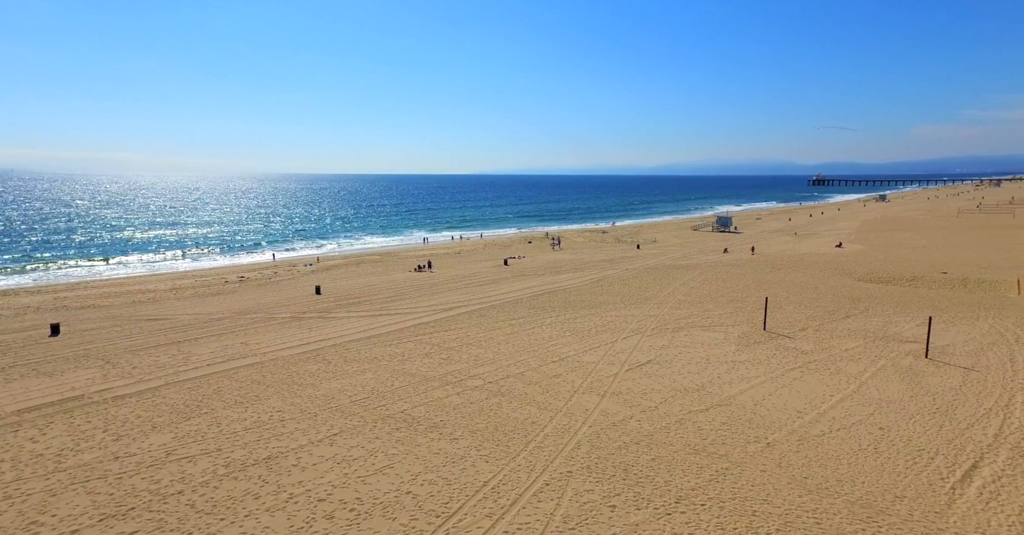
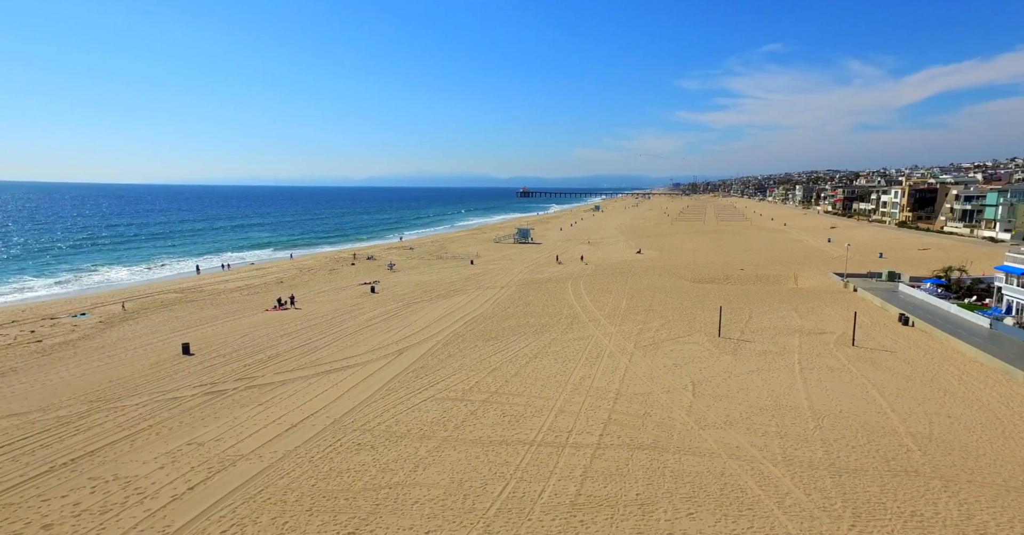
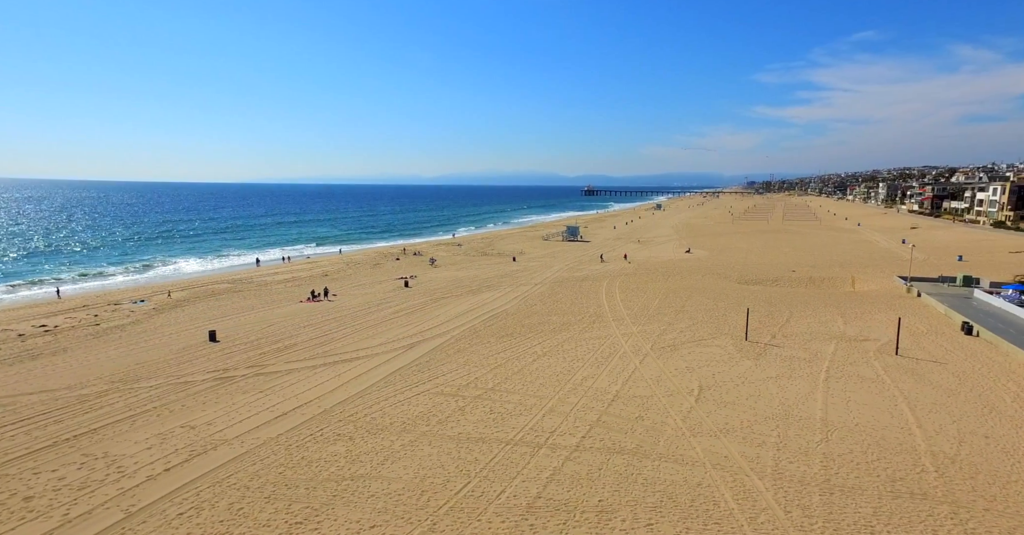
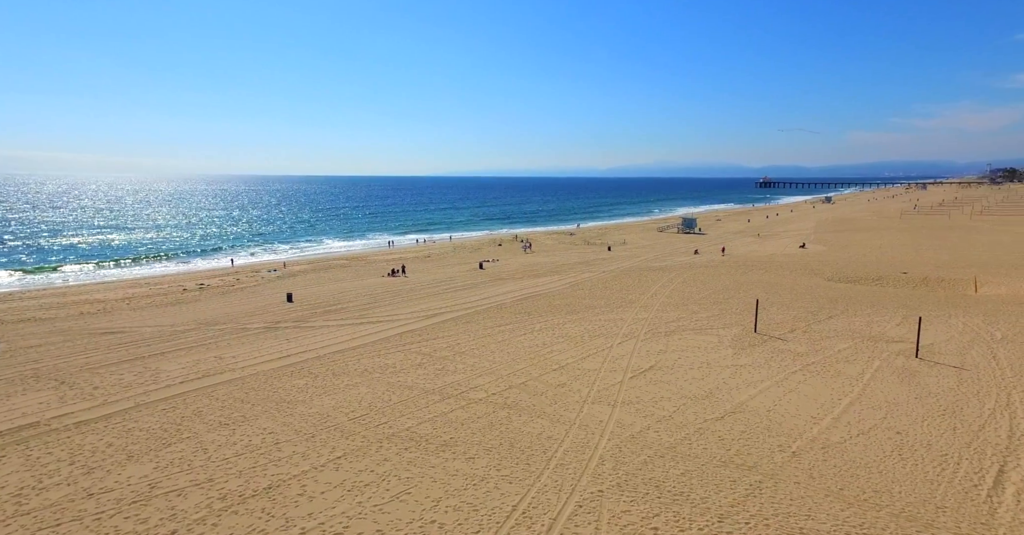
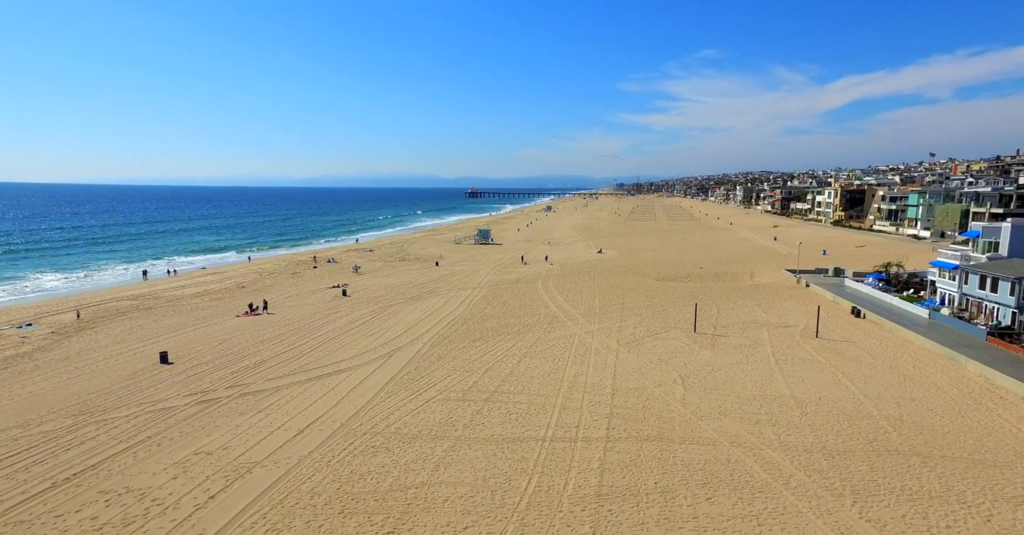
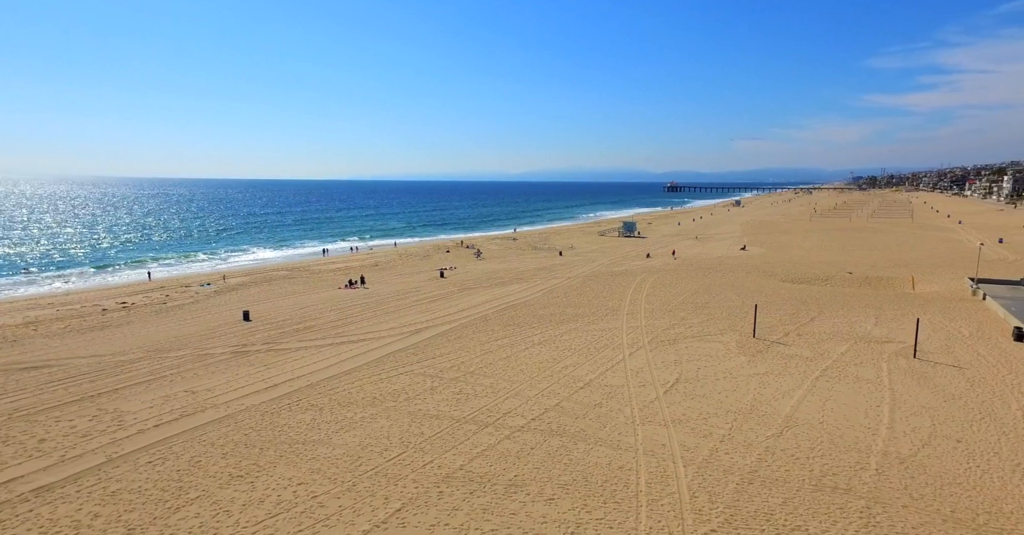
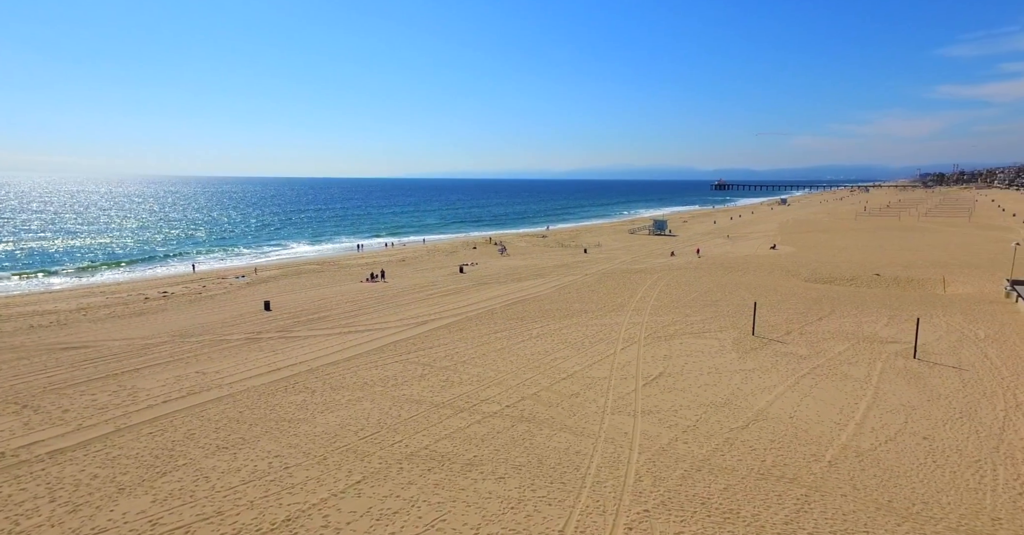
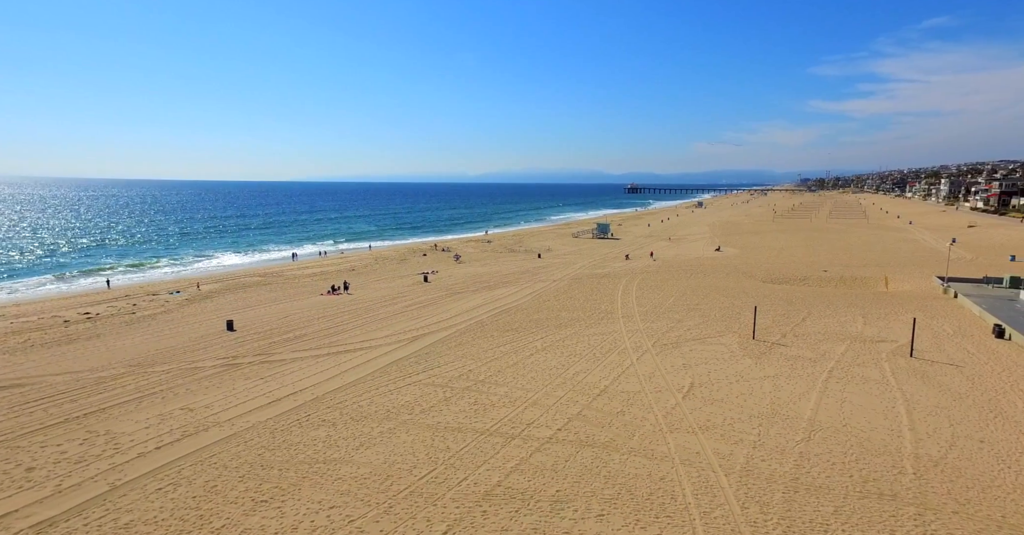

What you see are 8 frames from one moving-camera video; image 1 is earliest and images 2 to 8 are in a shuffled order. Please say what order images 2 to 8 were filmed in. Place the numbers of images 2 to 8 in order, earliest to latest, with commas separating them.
4, 7, 6, 8, 3, 2, 5
